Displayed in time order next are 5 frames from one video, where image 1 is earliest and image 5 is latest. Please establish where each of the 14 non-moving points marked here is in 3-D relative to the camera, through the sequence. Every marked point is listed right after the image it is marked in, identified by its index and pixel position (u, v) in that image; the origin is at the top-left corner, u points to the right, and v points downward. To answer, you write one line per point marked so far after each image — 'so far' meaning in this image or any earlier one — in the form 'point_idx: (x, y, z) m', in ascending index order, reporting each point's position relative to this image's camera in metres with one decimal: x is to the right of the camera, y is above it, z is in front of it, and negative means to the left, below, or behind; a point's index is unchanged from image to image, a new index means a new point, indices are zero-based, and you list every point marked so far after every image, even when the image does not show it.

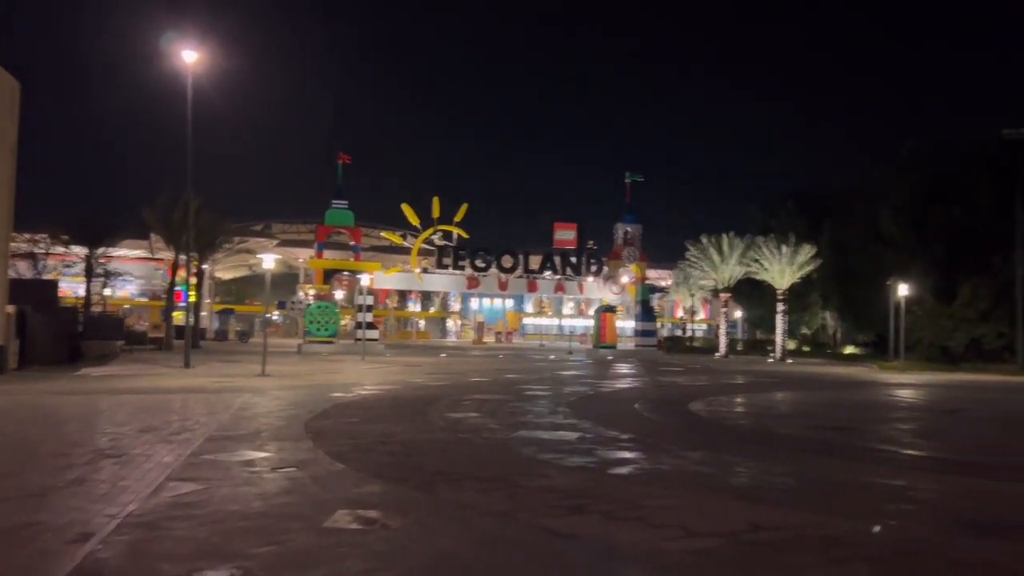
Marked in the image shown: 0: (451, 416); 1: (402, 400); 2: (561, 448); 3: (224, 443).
0: (-1.1, -2.2, +14.3) m
1: (-2.4, -2.4, +17.8) m
2: (+0.6, -2.1, +10.8) m
3: (-3.8, -2.0, +10.9) m
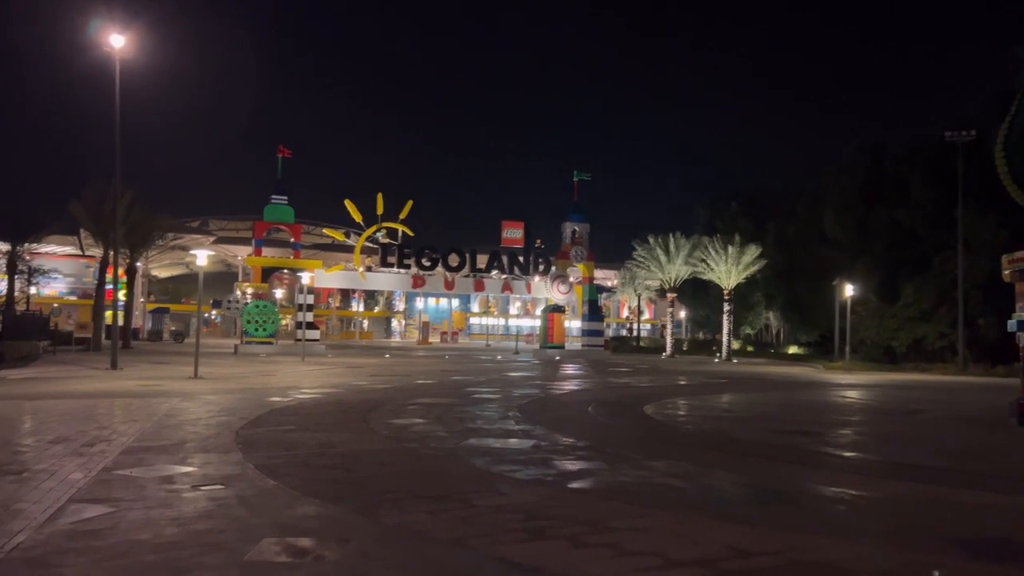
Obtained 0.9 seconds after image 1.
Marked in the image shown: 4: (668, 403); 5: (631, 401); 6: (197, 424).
0: (-1.9, -2.2, +13.4) m
1: (-3.4, -2.4, +16.8) m
2: (0.0, -2.1, +10.0) m
3: (-4.4, -2.0, +9.8) m
4: (+3.6, -2.7, +19.4) m
5: (+2.8, -2.6, +19.1) m
6: (-5.0, -2.2, +13.1) m
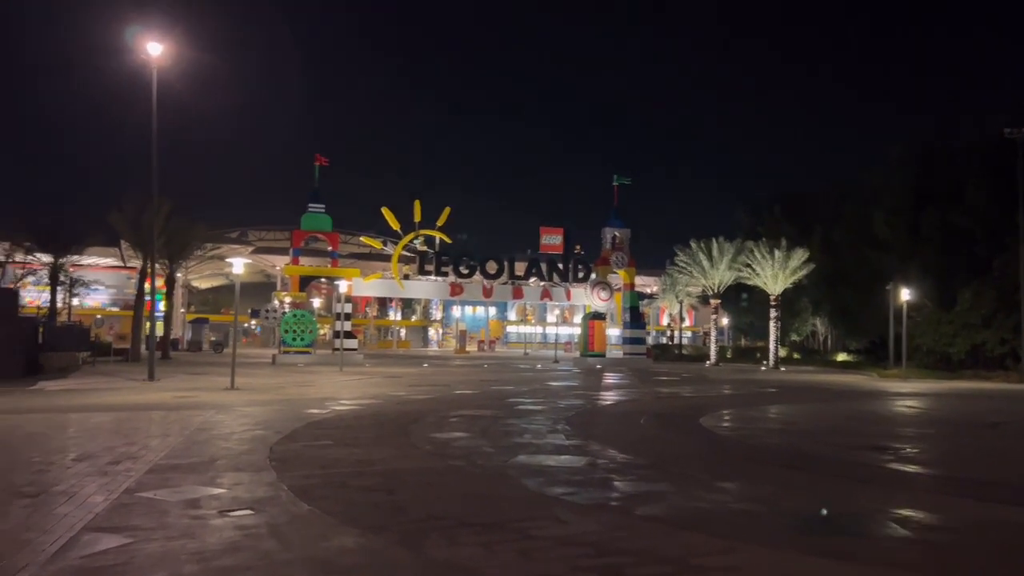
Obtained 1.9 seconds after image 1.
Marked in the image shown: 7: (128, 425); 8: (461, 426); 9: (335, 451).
0: (-1.2, -2.3, +12.6) m
1: (-2.5, -2.5, +16.1) m
2: (+0.7, -2.1, +9.1) m
3: (-3.8, -2.1, +9.1) m
4: (+4.6, -2.8, +18.3) m
5: (+3.8, -2.7, +18.0) m
6: (-4.2, -2.3, +12.5) m
7: (-6.7, -2.4, +14.4) m
8: (-0.9, -2.4, +14.2) m
9: (-2.4, -2.2, +11.1) m
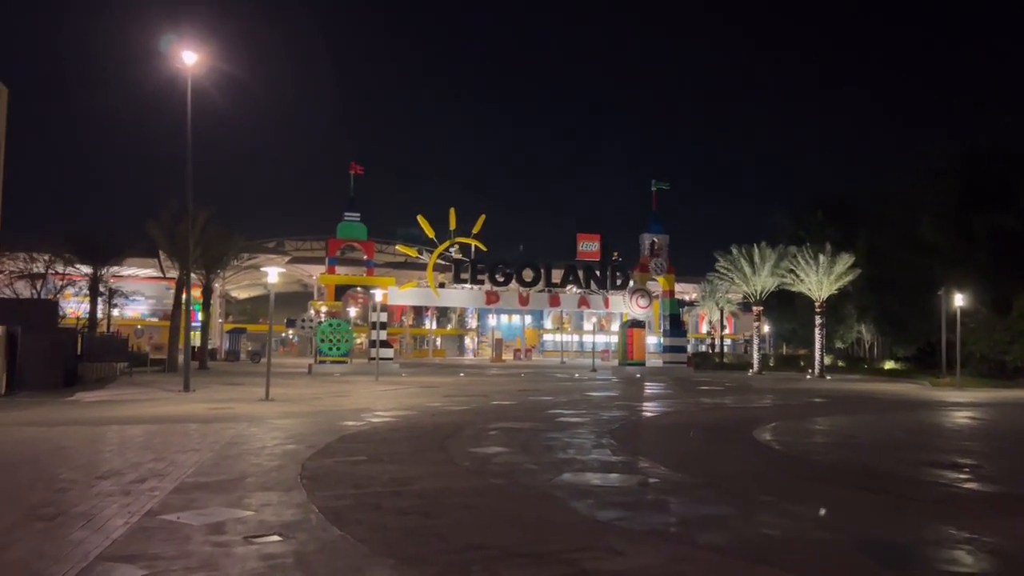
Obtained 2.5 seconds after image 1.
0: (-0.5, -2.4, +12.0) m
1: (-1.8, -2.6, +15.5) m
2: (+1.1, -2.2, +8.4) m
3: (-3.3, -2.2, +8.6) m
4: (+5.4, -2.9, +17.5) m
5: (+4.6, -2.8, +17.2) m
6: (-3.6, -2.4, +12.0) m
7: (-6.0, -2.5, +14.0) m
8: (-0.2, -2.5, +13.6) m
9: (-1.8, -2.3, +10.5) m
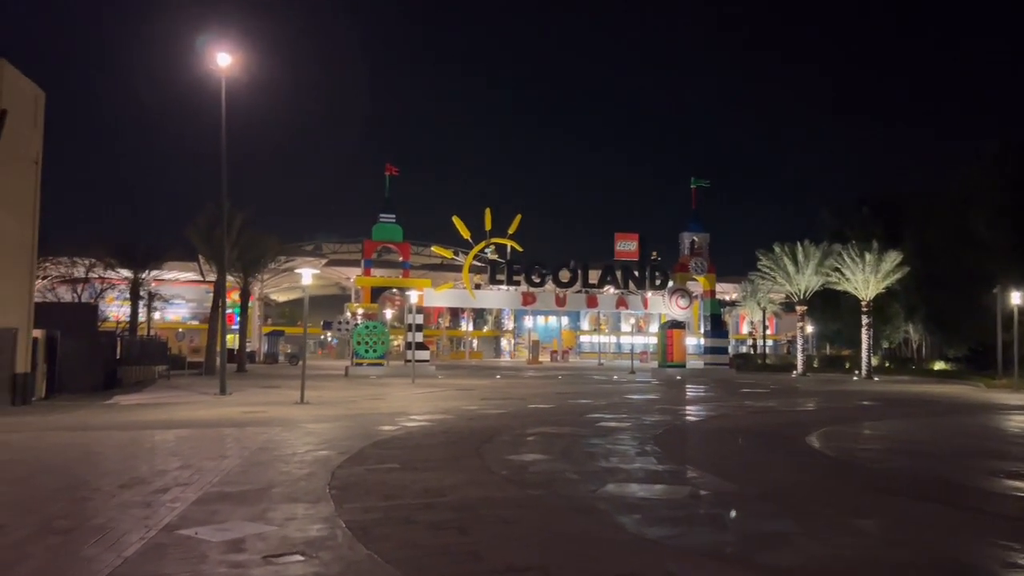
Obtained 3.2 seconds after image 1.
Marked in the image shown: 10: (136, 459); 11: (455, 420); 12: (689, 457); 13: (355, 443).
0: (0.0, -2.4, +11.4) m
1: (-1.1, -2.6, +15.0) m
2: (+1.5, -2.1, +7.8) m
3: (-2.9, -2.2, +8.1) m
4: (+6.2, -2.9, +16.6) m
5: (+5.4, -2.8, +16.4) m
6: (-3.1, -2.4, +11.5) m
7: (-5.3, -2.6, +13.7) m
8: (+0.4, -2.5, +13.0) m
9: (-1.3, -2.3, +10.0) m
10: (-5.3, -2.4, +11.8) m
11: (-1.2, -2.9, +18.0) m
12: (+2.5, -2.4, +11.9) m
13: (-2.6, -2.6, +13.9) m
